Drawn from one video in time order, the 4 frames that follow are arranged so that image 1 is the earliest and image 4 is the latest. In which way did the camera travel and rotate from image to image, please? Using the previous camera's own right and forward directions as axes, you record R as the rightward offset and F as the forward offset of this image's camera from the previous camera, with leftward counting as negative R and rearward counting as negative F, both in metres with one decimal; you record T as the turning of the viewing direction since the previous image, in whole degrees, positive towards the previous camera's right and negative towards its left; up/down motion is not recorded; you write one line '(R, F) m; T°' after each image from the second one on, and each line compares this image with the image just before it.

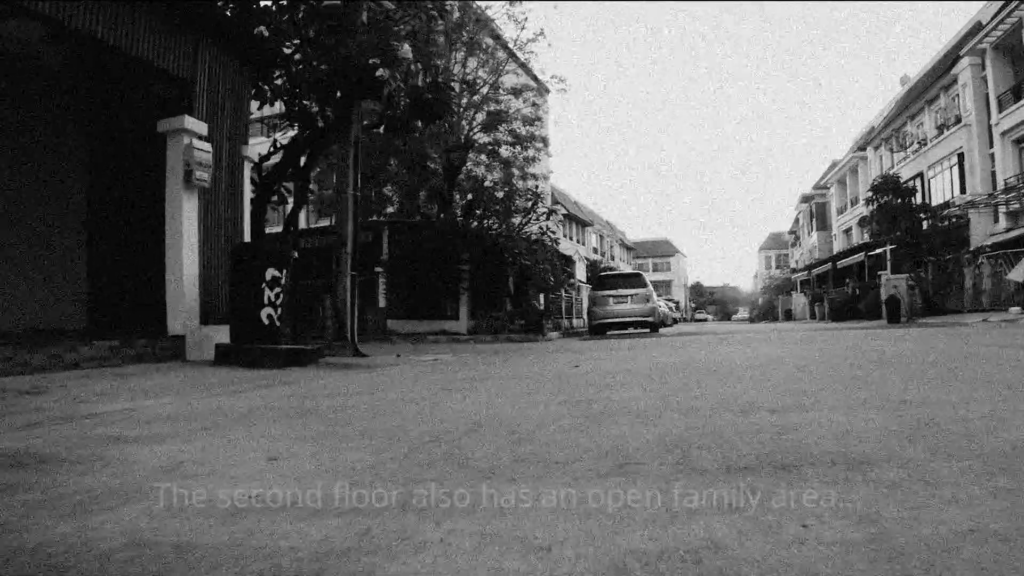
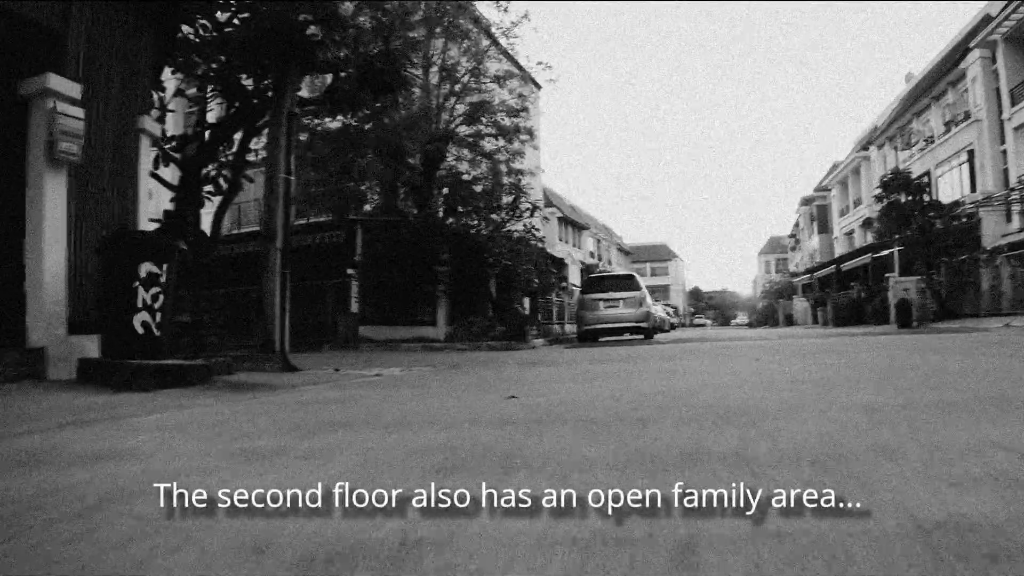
(+0.5, +1.7) m; 0°
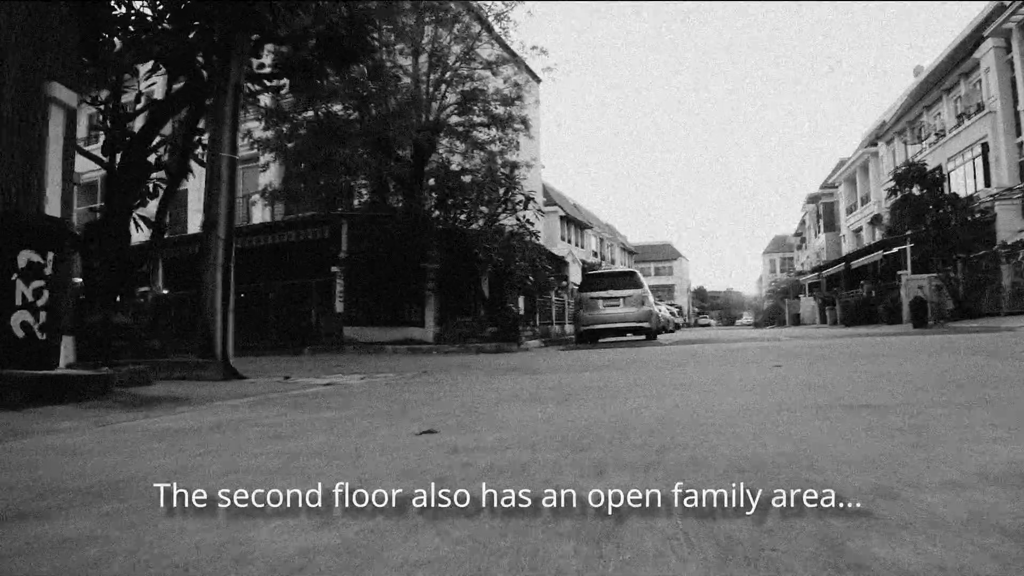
(+0.3, +1.1) m; 0°
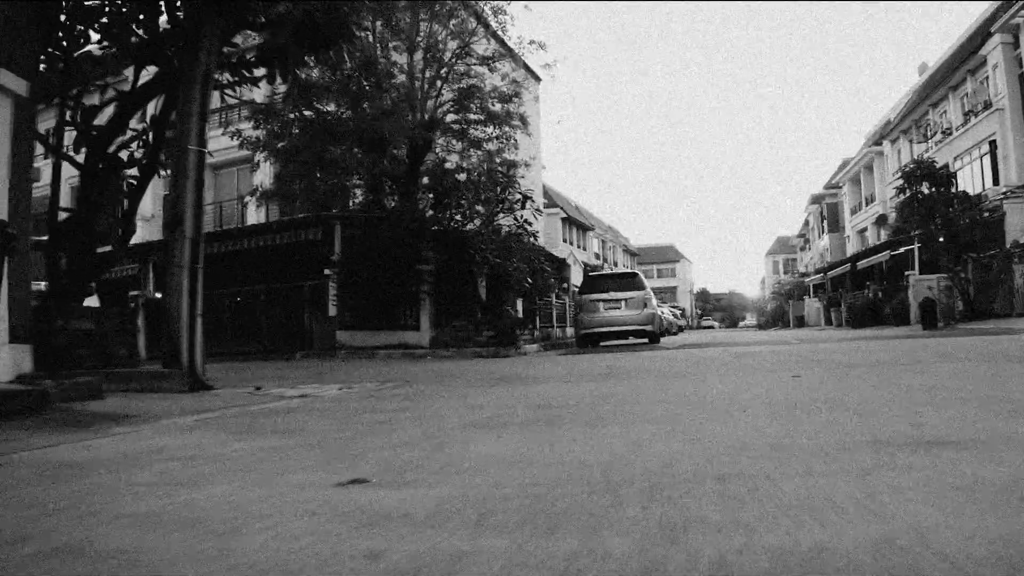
(+0.1, +0.6) m; 0°
